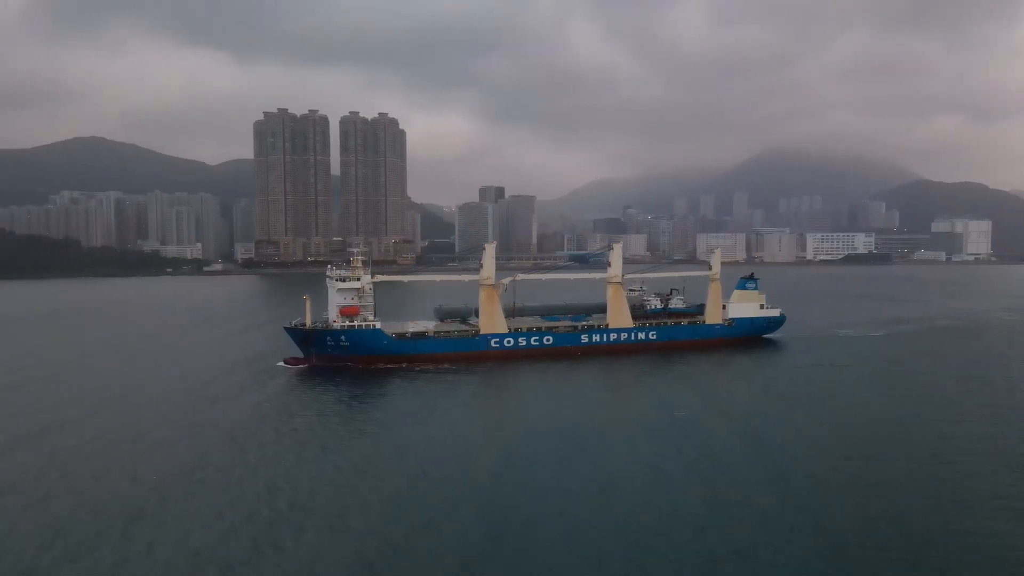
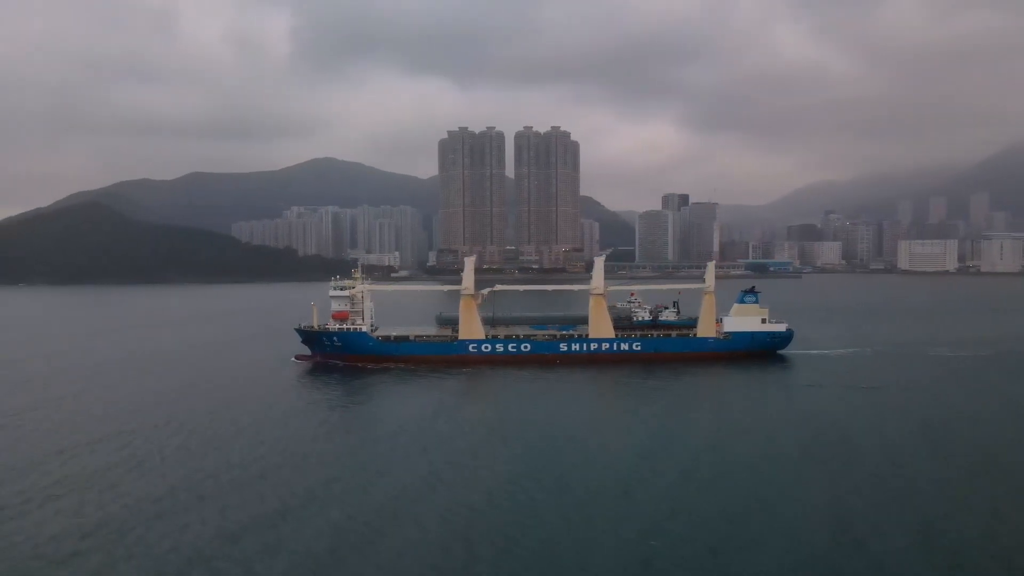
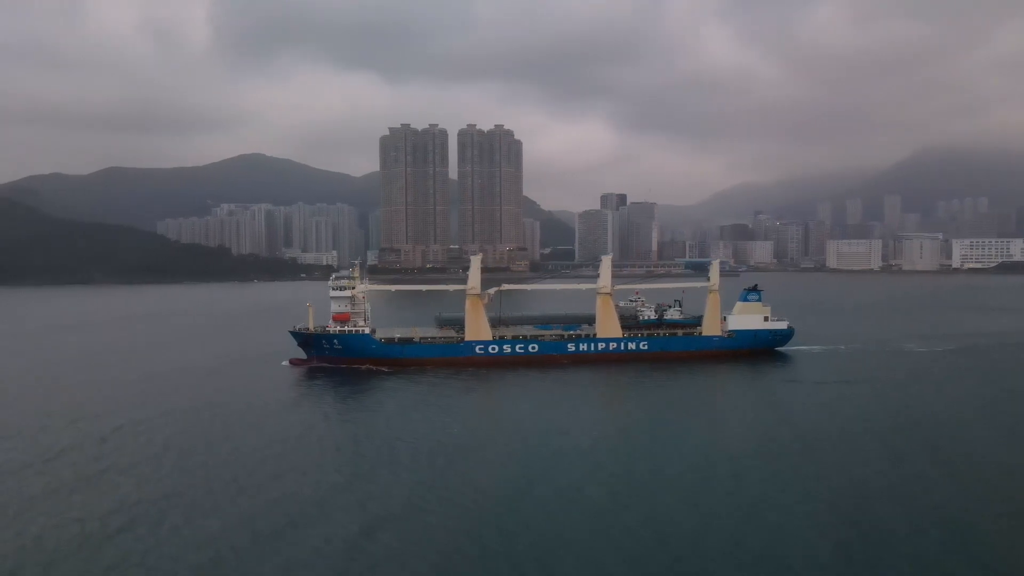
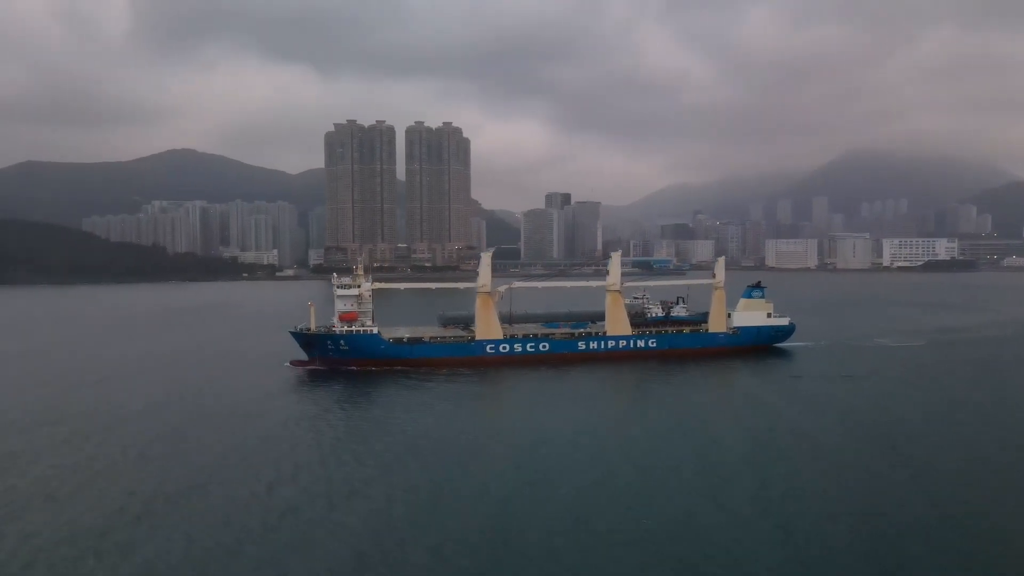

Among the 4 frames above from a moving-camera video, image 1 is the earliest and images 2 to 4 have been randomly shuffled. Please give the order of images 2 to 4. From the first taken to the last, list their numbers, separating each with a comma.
4, 3, 2
